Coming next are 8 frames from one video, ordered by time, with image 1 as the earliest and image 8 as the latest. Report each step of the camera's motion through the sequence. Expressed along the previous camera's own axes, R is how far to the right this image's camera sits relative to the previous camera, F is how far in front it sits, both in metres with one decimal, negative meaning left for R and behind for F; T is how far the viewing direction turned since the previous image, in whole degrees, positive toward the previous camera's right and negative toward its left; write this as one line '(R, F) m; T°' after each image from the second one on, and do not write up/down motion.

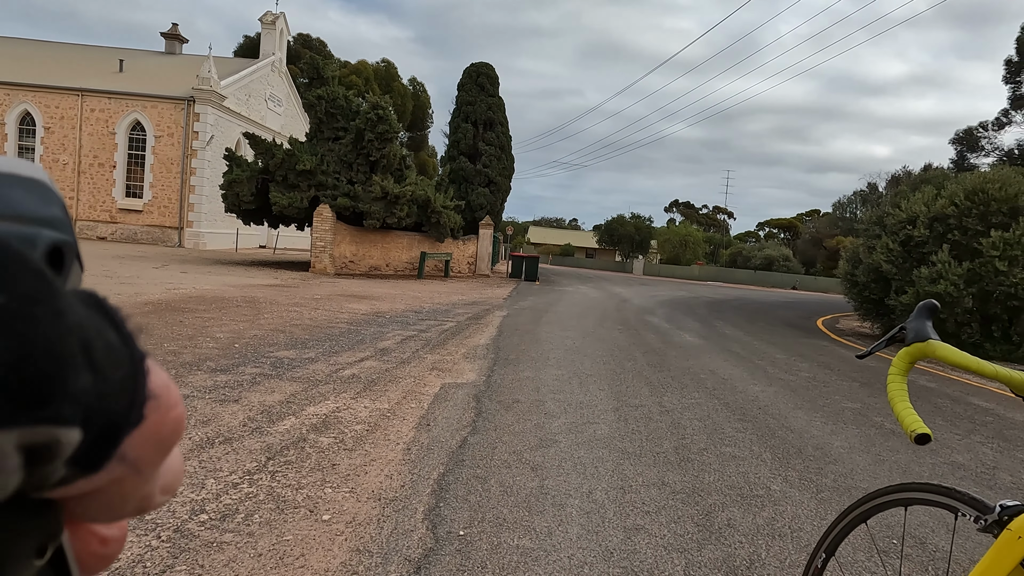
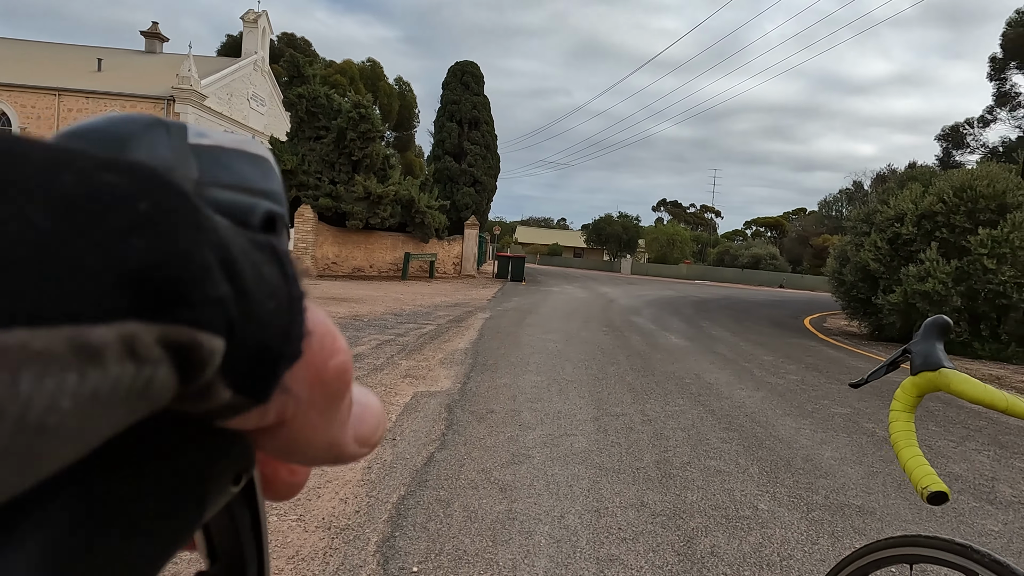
(+0.1, +0.3) m; +1°
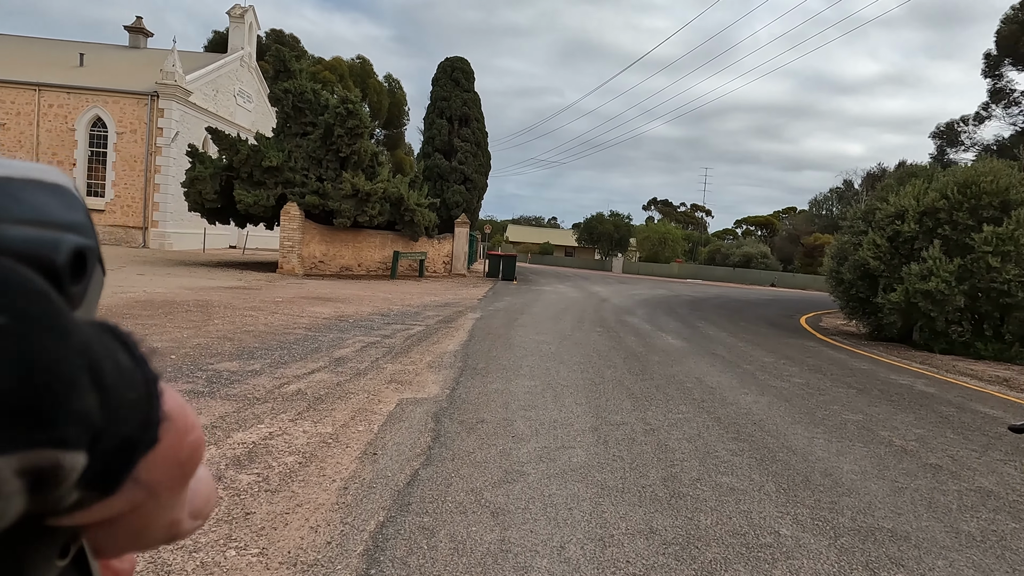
(0.0, +0.4) m; +1°
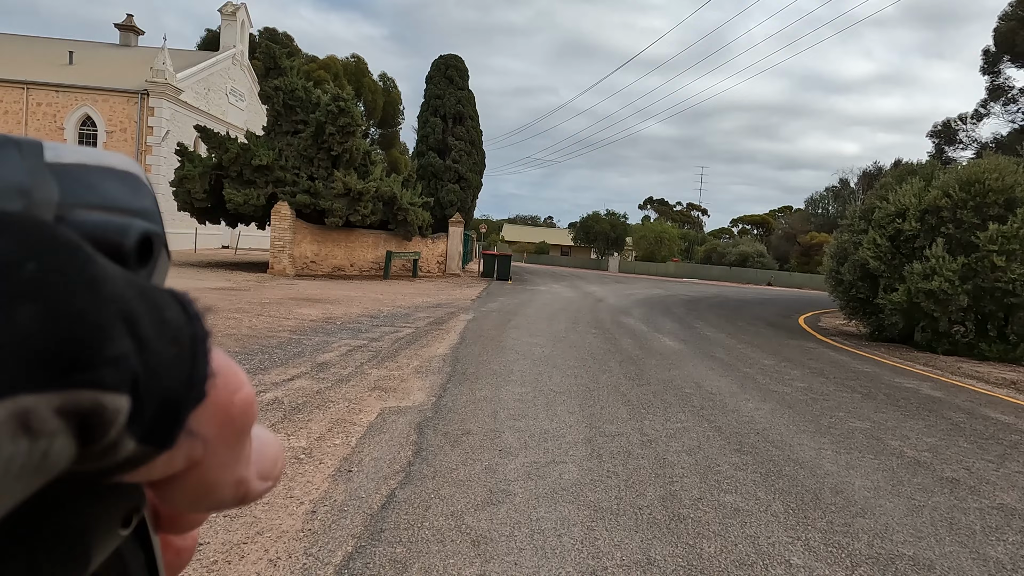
(+0.1, +0.3) m; 0°
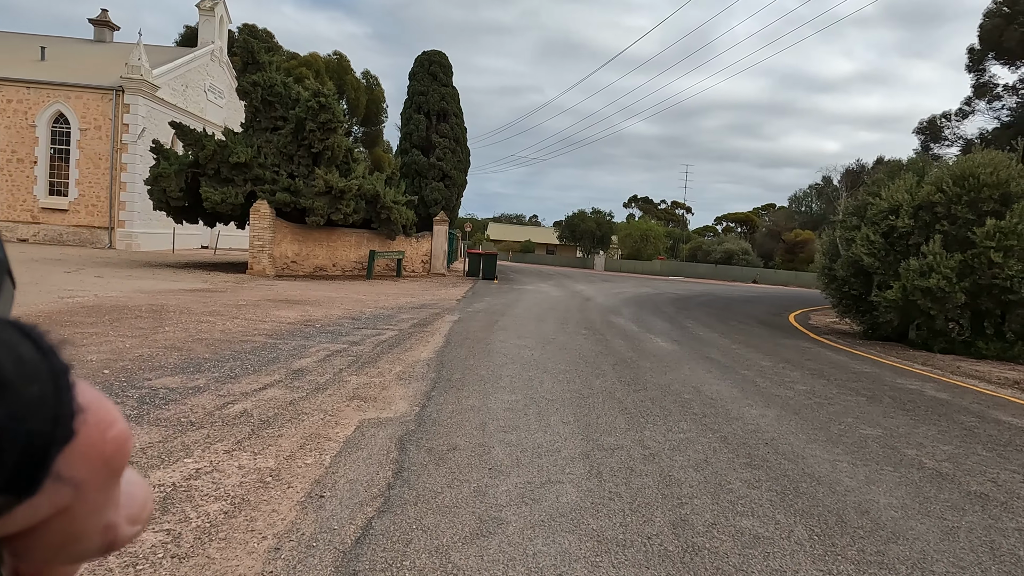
(0.0, +0.4) m; +1°
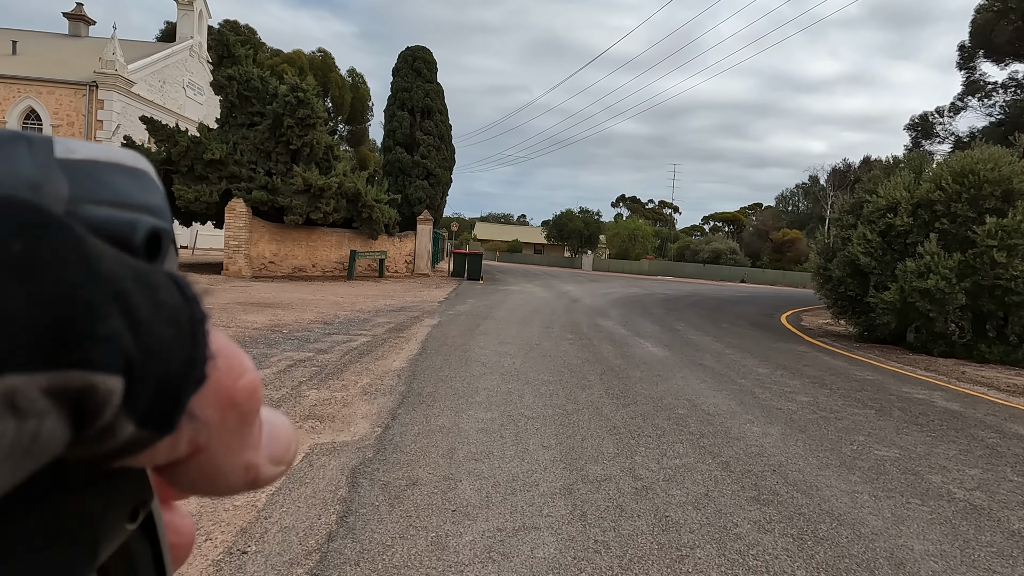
(+0.1, +0.6) m; +1°
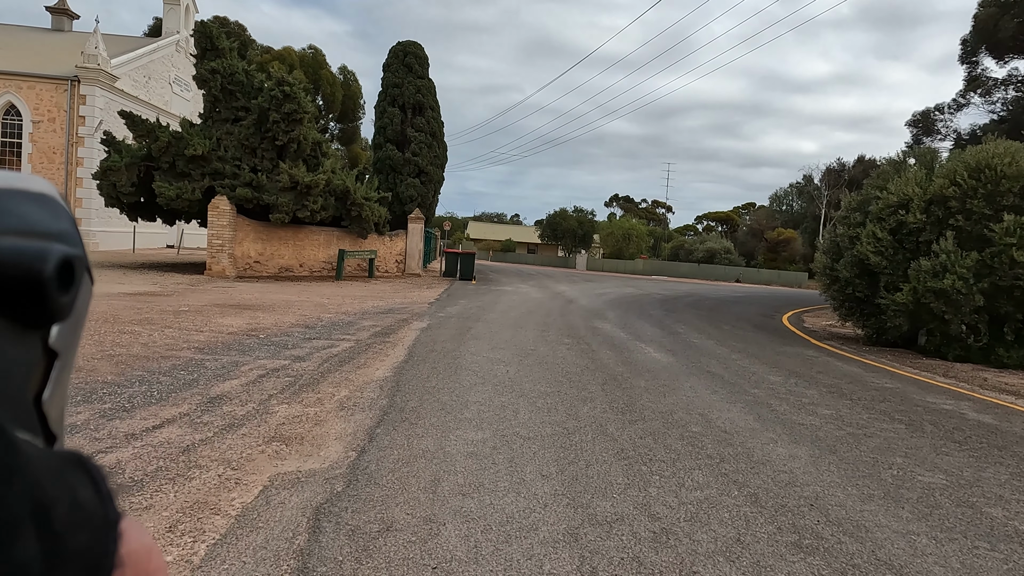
(0.0, +0.6) m; +1°
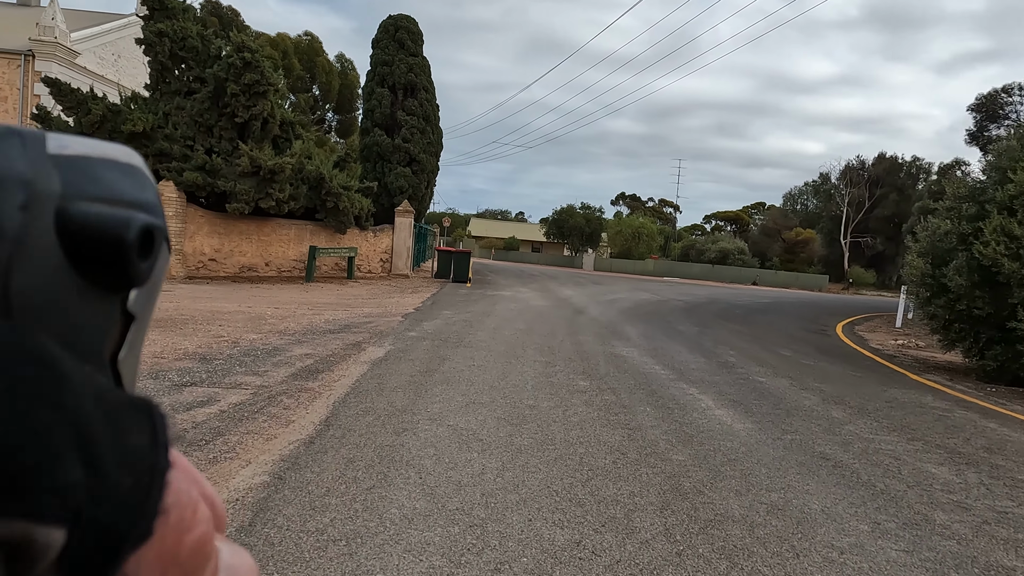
(+0.1, +3.4) m; 0°
